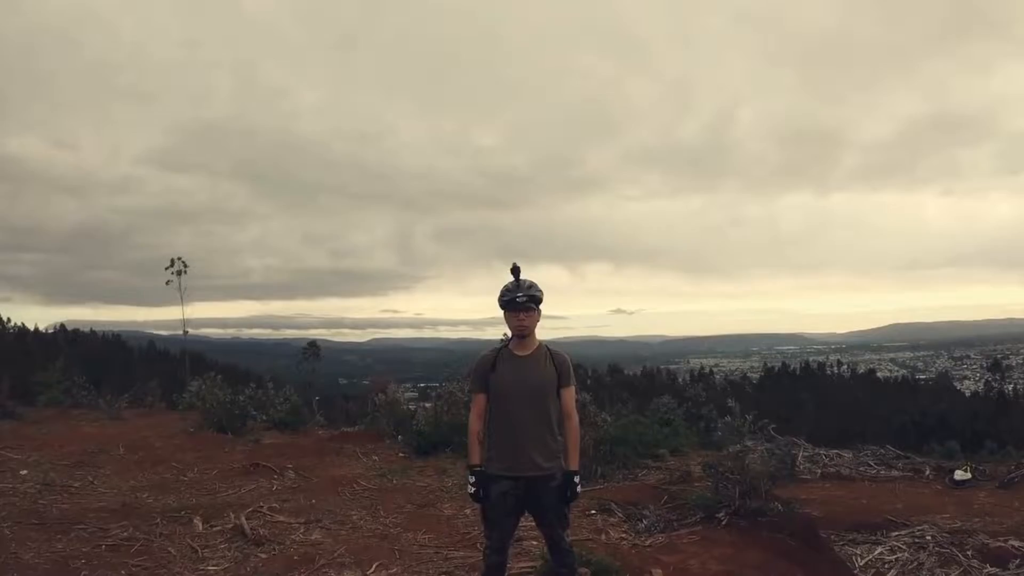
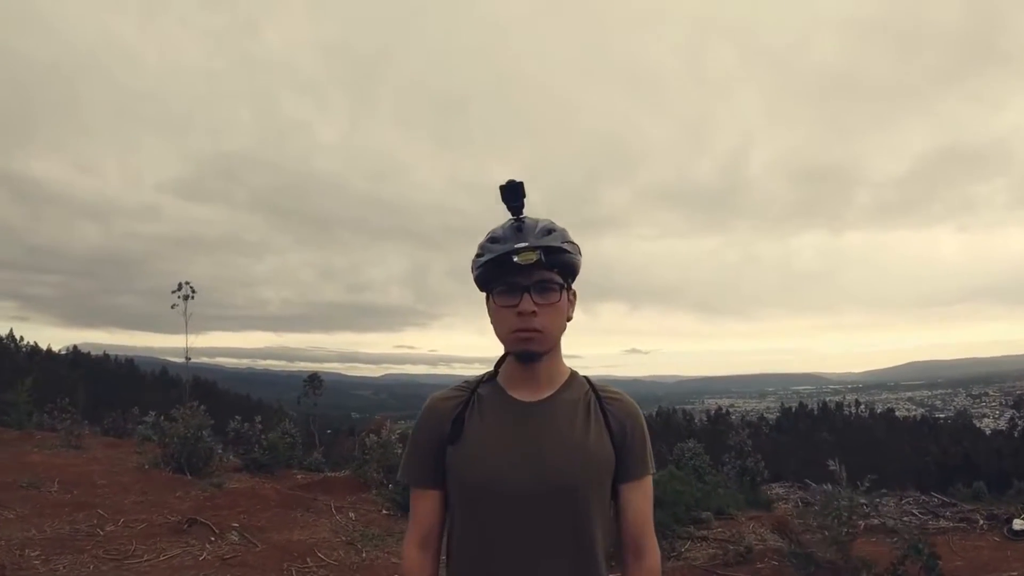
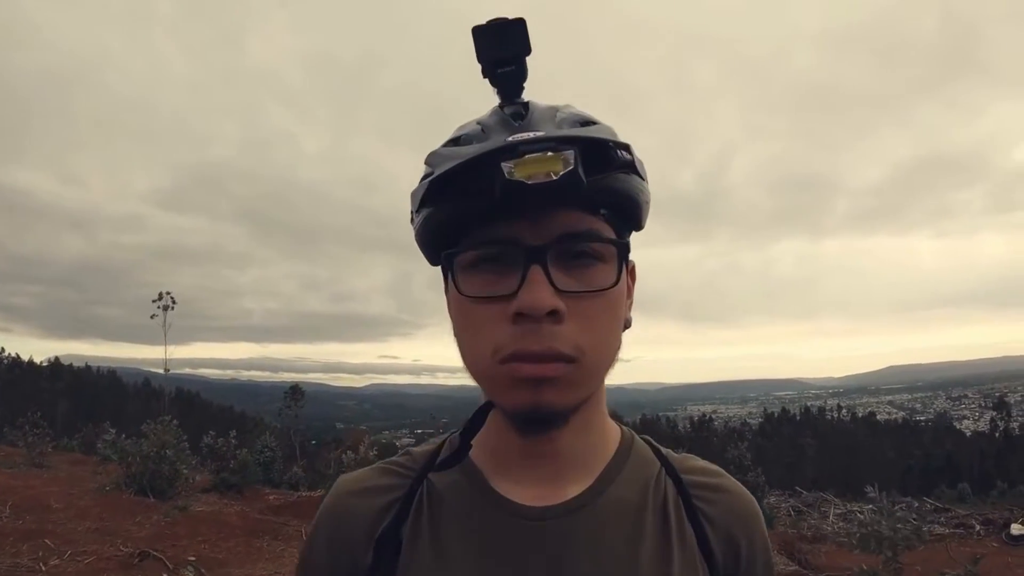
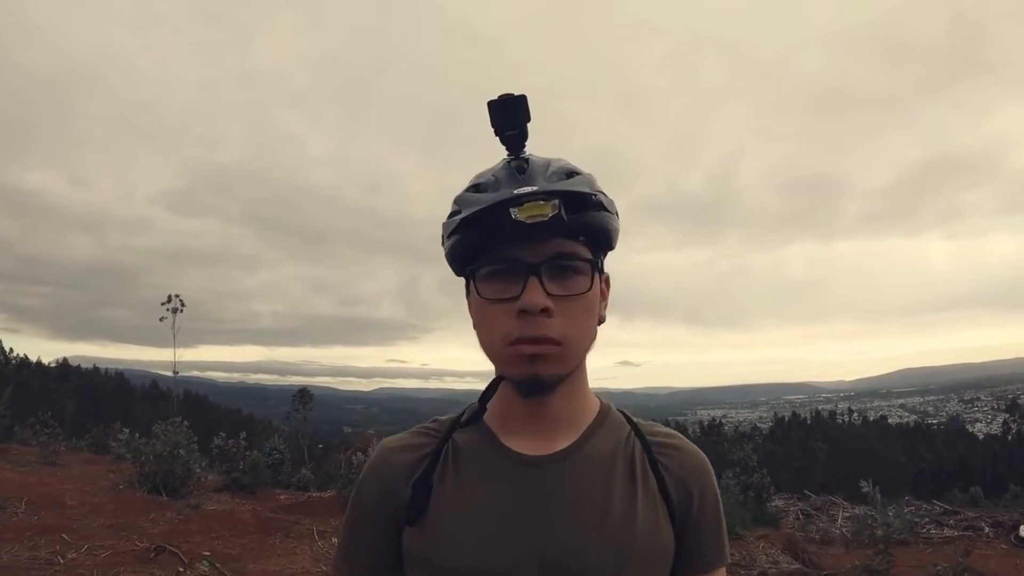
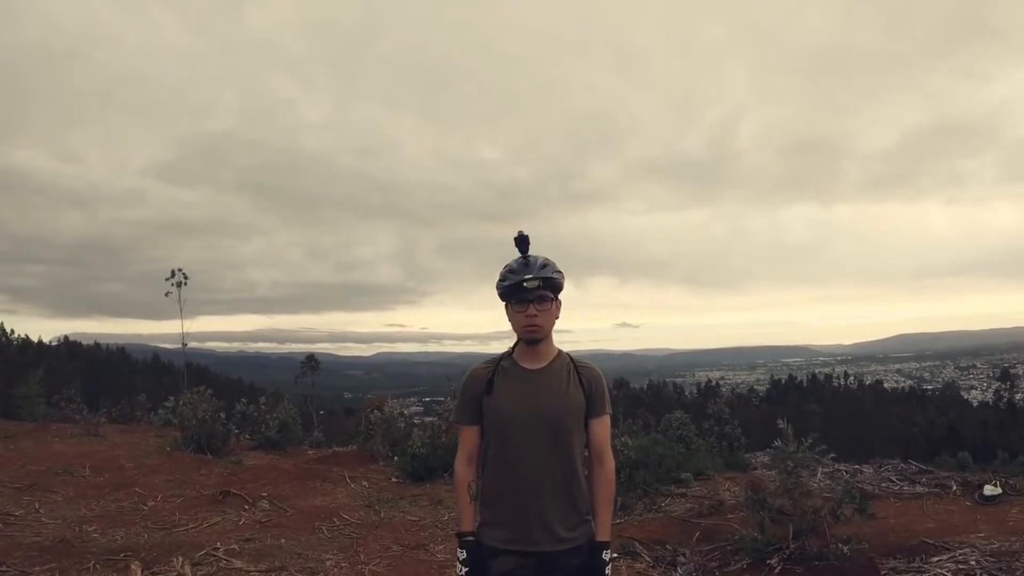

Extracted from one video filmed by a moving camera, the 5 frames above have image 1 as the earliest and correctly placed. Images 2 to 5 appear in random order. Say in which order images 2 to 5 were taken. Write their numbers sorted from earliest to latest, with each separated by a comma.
5, 2, 4, 3
